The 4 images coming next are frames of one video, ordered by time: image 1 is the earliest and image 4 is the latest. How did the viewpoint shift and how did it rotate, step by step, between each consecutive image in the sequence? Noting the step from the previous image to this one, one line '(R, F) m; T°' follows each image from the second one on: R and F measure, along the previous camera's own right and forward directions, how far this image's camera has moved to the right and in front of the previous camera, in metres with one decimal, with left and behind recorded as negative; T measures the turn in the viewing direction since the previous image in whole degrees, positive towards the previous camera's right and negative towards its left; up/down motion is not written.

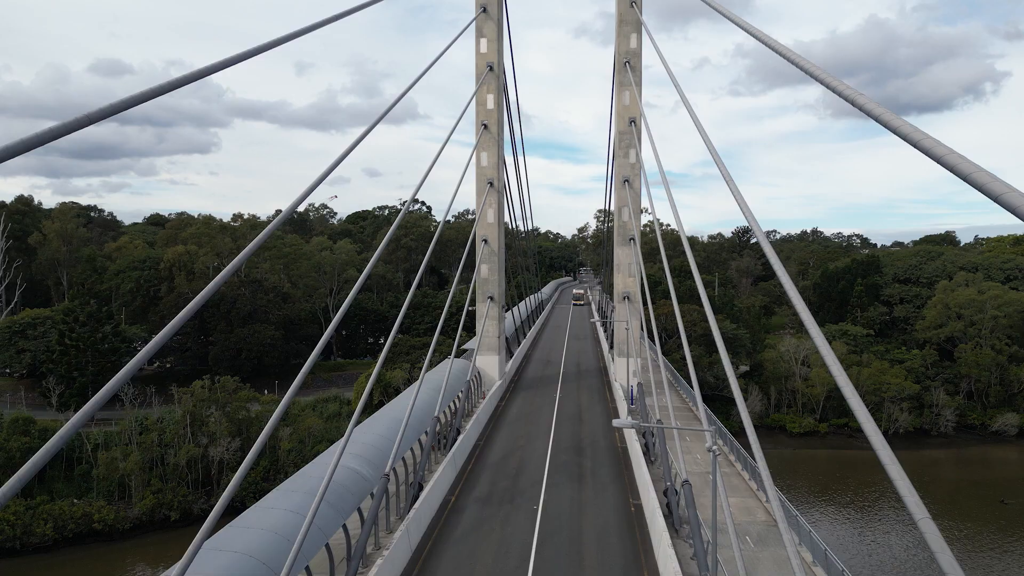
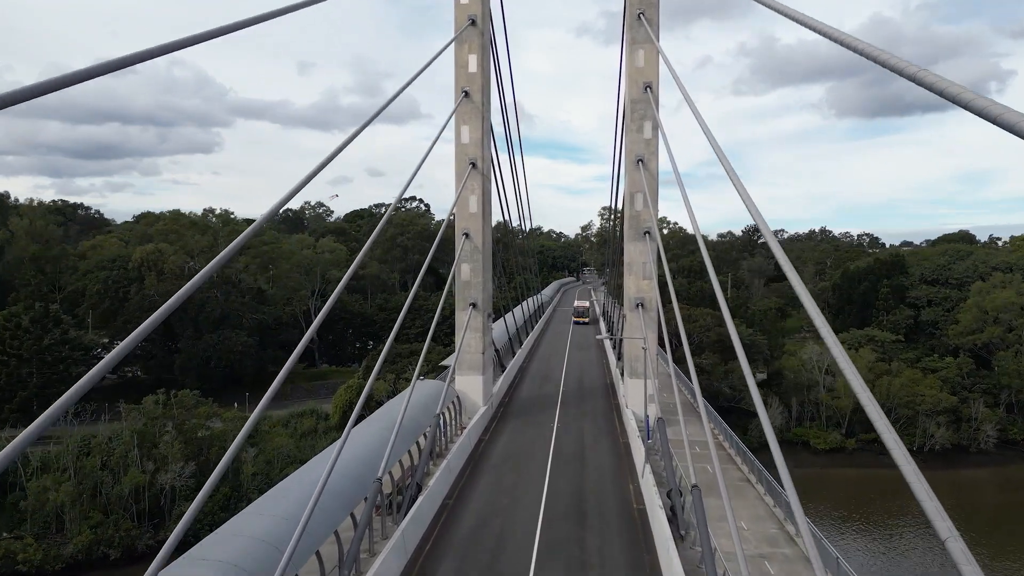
(+0.4, +3.4) m; 0°
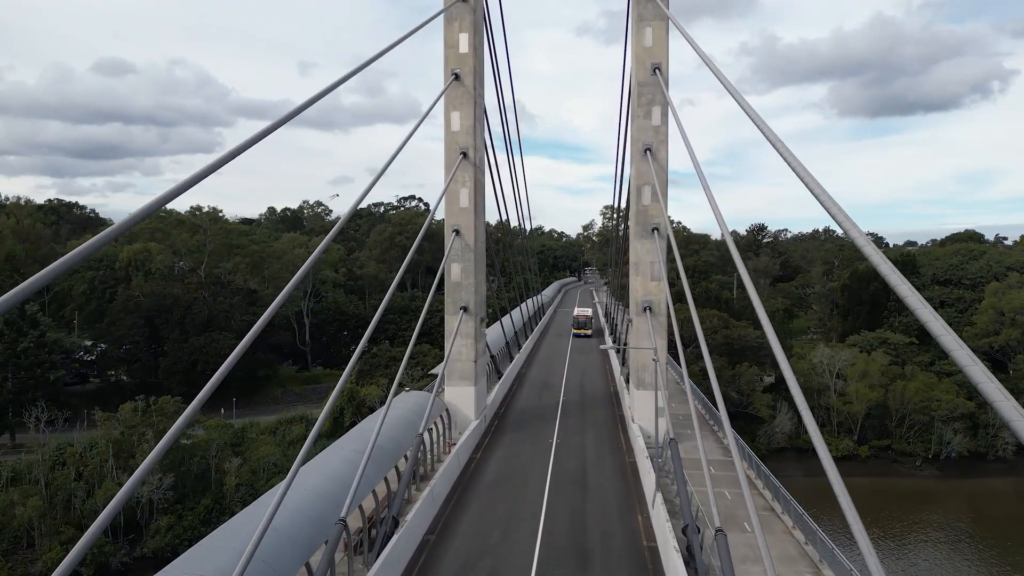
(+0.2, +1.3) m; 0°
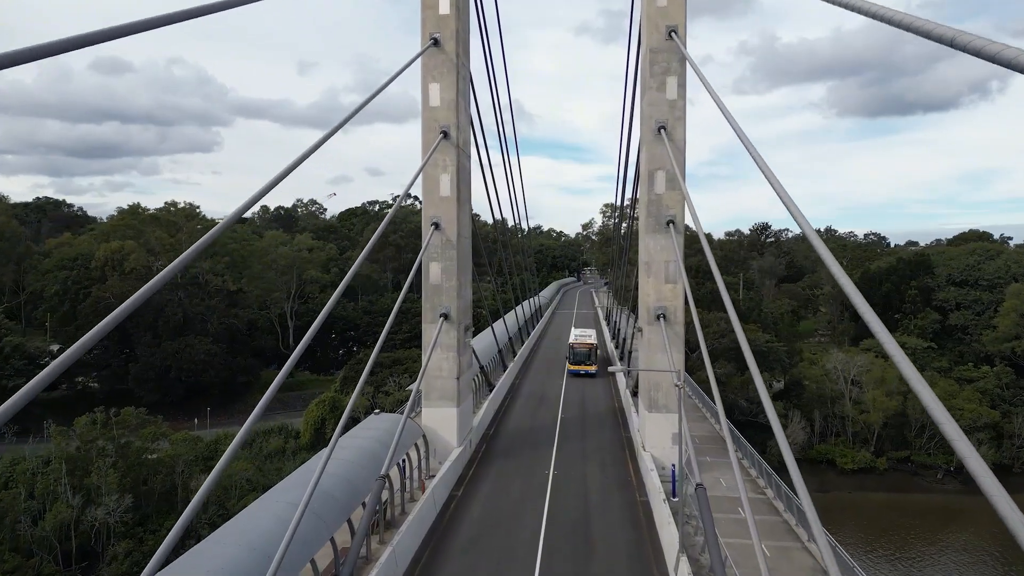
(+0.2, +2.0) m; 0°
